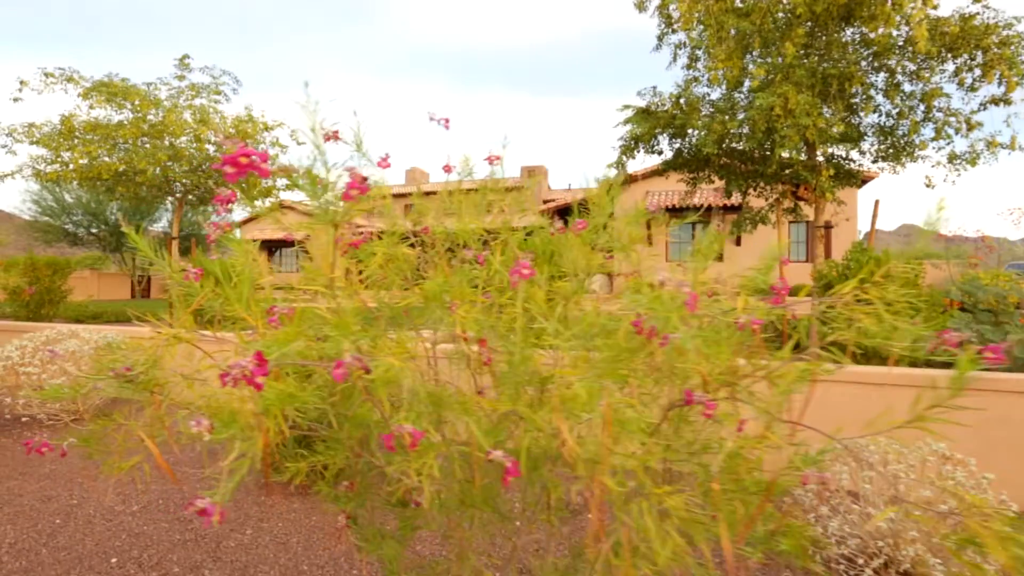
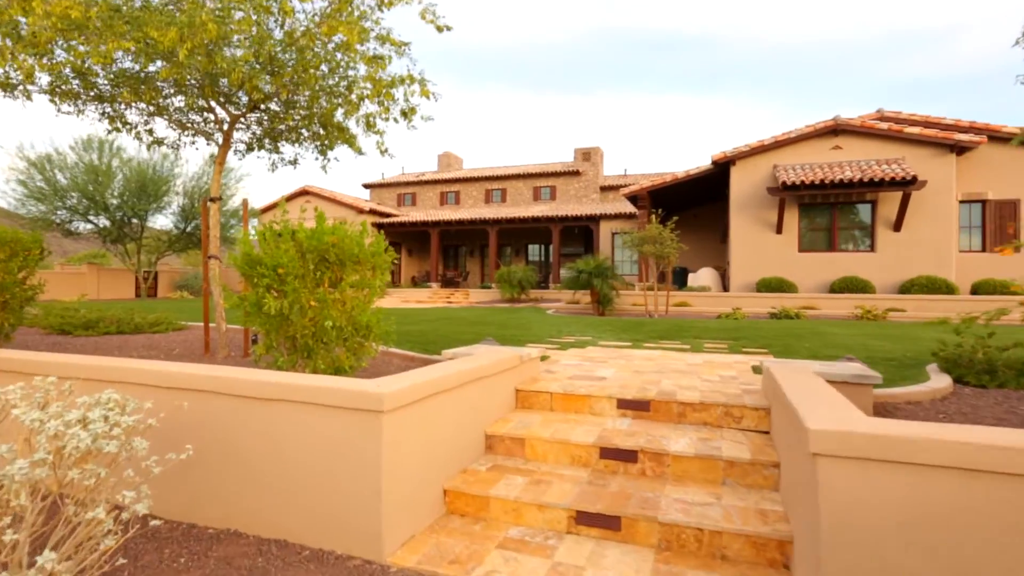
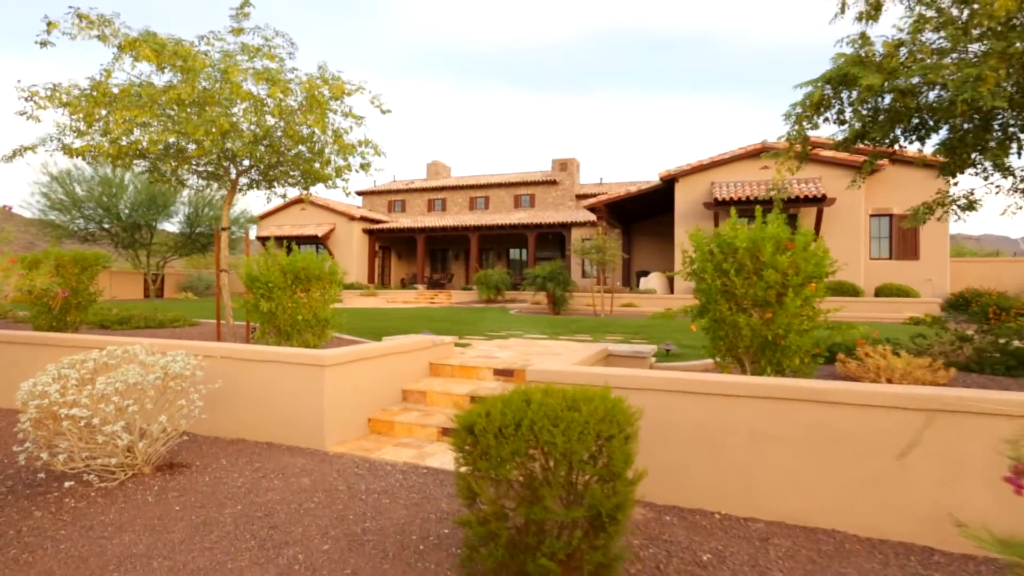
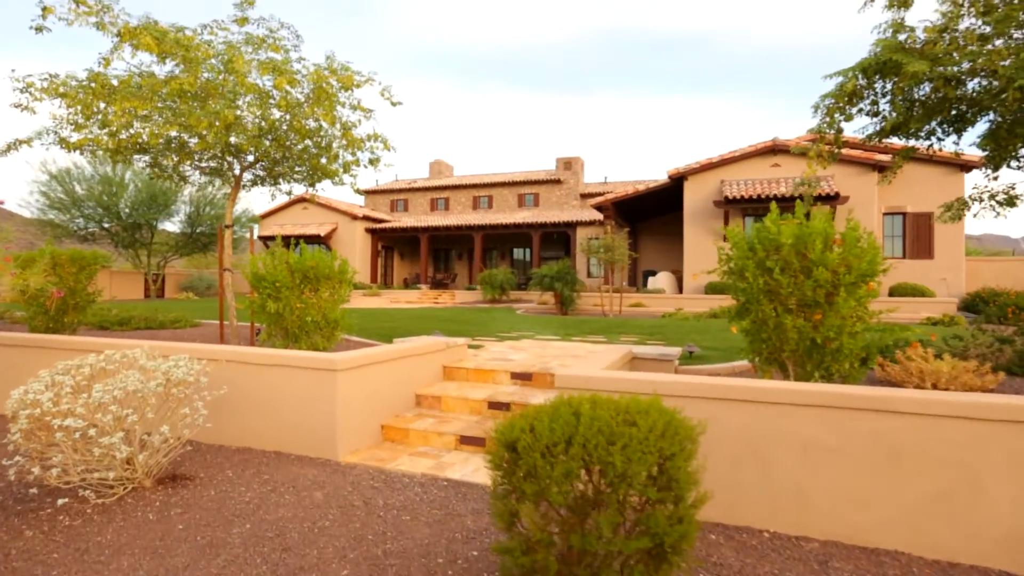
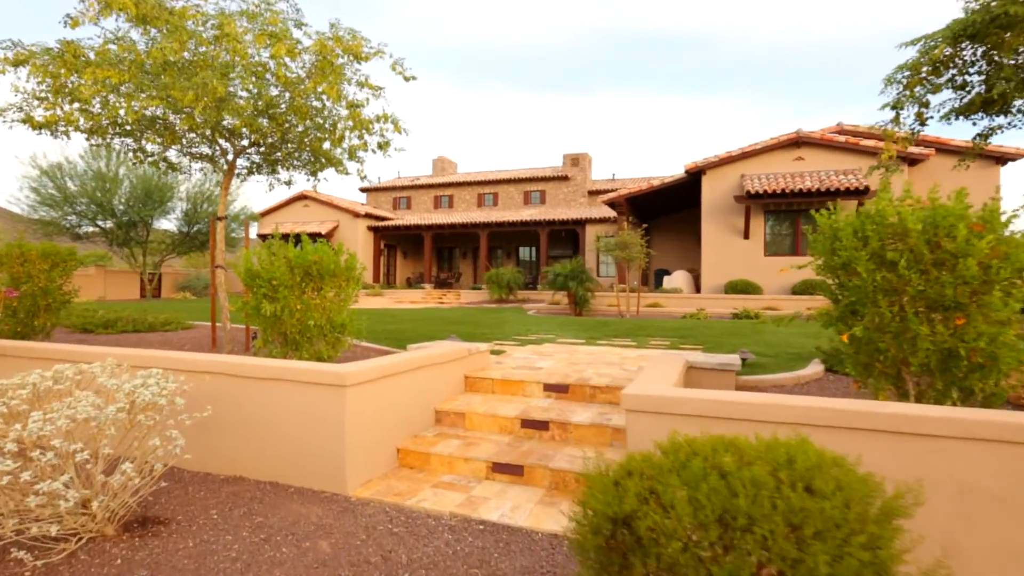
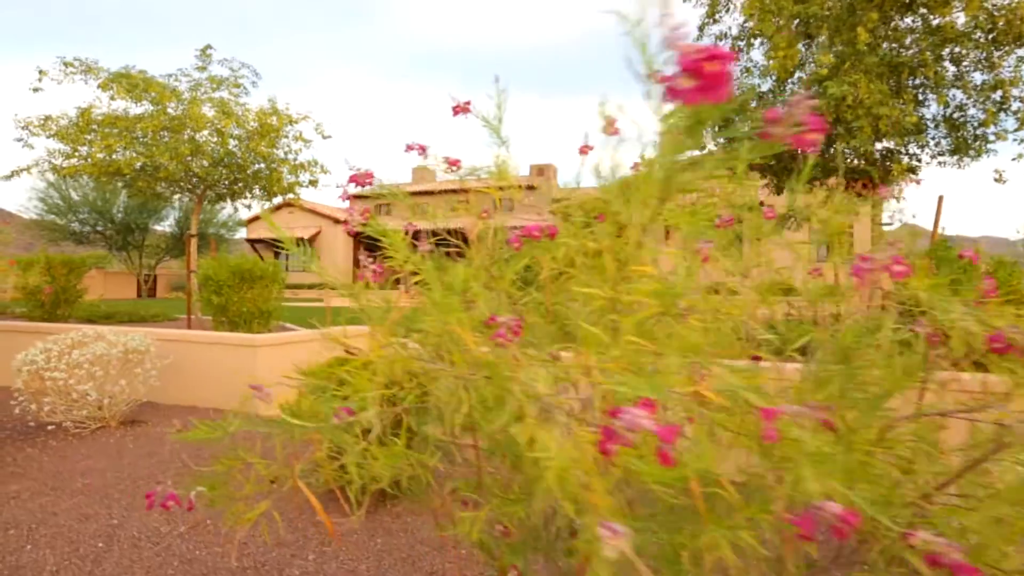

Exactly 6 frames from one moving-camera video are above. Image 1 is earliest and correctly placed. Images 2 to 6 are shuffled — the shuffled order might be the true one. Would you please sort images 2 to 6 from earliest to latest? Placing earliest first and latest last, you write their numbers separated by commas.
6, 3, 4, 5, 2
